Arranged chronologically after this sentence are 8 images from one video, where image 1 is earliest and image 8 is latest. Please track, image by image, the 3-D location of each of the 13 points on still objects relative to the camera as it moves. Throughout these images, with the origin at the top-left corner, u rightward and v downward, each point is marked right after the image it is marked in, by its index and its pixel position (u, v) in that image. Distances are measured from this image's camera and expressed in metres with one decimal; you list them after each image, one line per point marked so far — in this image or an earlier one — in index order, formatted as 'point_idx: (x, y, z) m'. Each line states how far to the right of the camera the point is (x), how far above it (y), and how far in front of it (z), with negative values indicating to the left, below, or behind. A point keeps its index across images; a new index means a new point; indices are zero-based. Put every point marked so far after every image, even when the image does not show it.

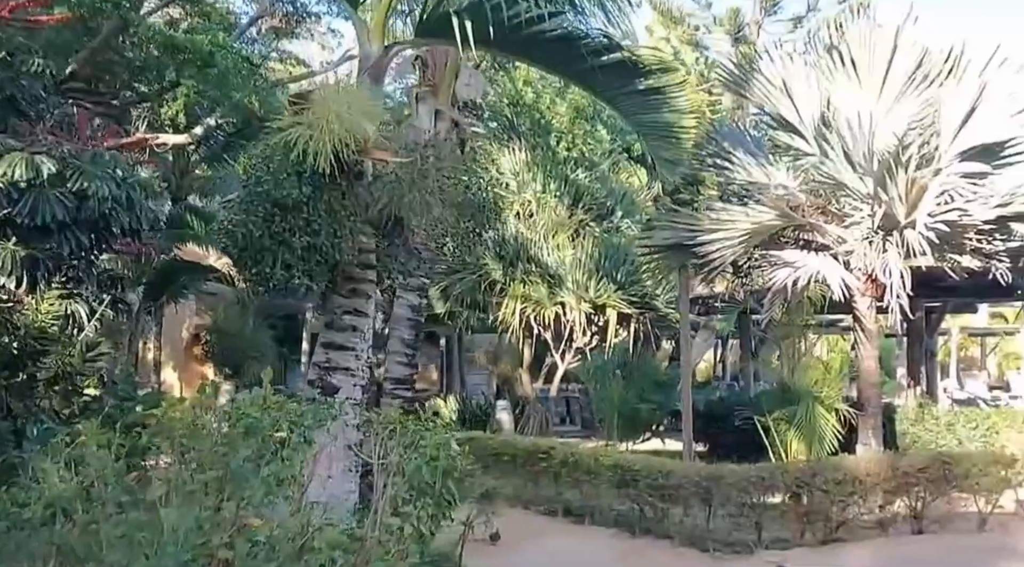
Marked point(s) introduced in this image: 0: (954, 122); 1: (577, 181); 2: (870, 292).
0: (+3.6, +1.3, +7.6) m
1: (+0.9, +1.3, +12.0) m
2: (+3.1, -0.1, +8.0) m
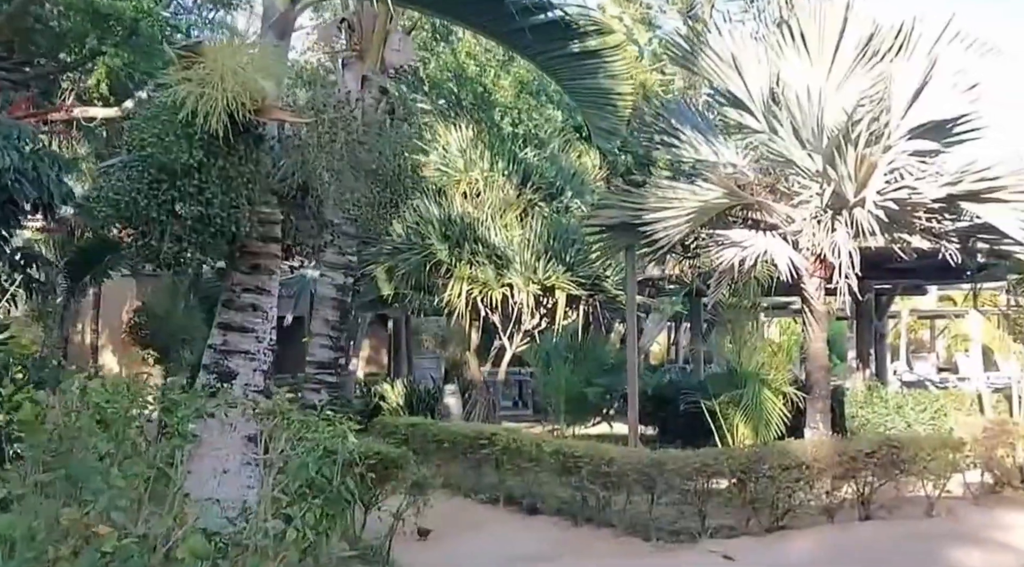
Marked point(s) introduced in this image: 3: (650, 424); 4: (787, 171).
0: (+3.1, +1.5, +7.3) m
1: (+0.2, +1.6, +11.7) m
2: (+2.6, +0.1, +7.7) m
3: (+1.8, -1.9, +12.2) m
4: (+2.3, +0.9, +7.7) m
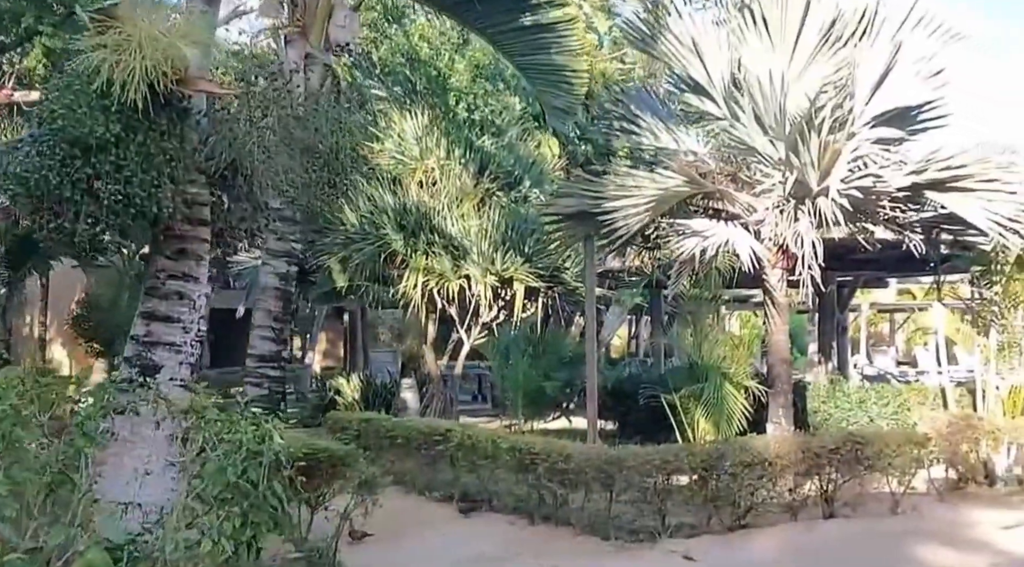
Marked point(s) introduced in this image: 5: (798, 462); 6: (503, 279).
0: (+2.8, +1.5, +7.1) m
1: (-0.4, +1.7, +11.4) m
2: (+2.2, +0.2, +7.6) m
3: (+1.3, -1.8, +12.0) m
4: (+1.9, +1.0, +7.5) m
5: (+2.0, -1.3, +6.5) m
6: (-0.1, 0.0, +10.8) m
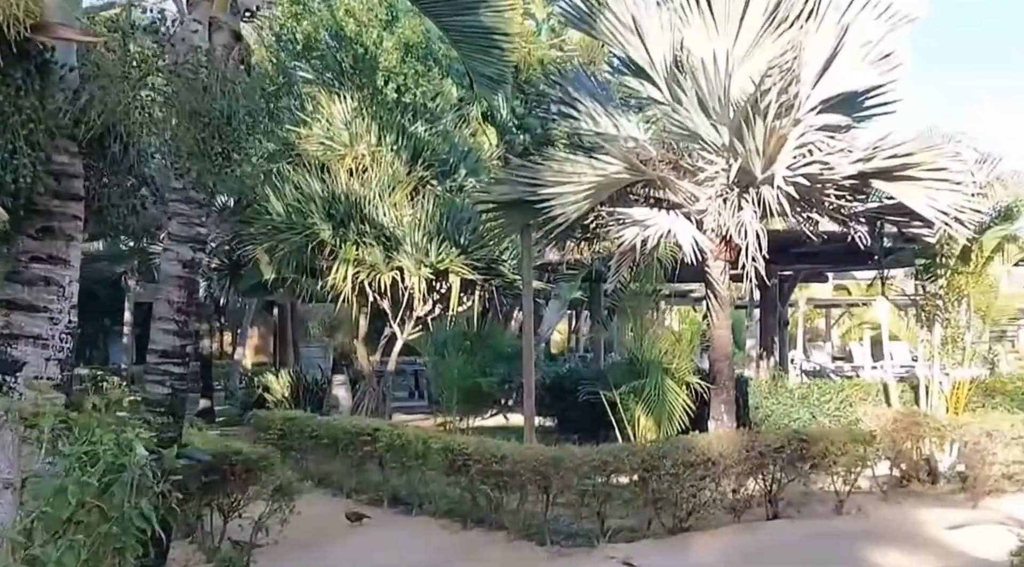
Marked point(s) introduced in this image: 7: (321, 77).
0: (+2.3, +1.6, +6.9) m
1: (-1.1, +1.8, +10.9) m
2: (+1.7, +0.2, +7.3) m
3: (+0.5, -1.7, +11.7) m
4: (+1.4, +1.1, +7.1) m
5: (+1.6, -1.2, +6.2) m
6: (-0.8, +0.1, +10.4) m
7: (-2.4, +2.6, +11.6) m
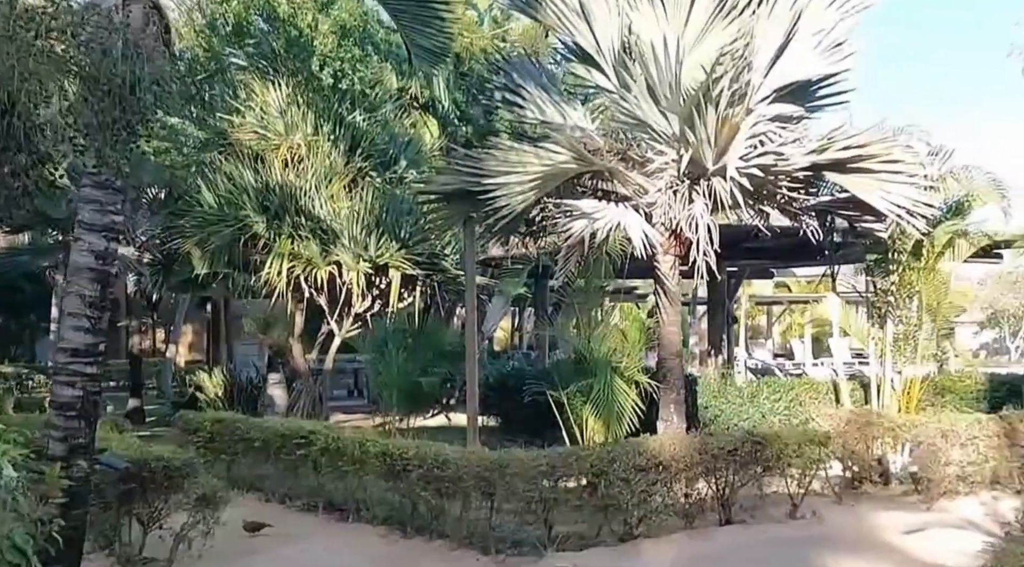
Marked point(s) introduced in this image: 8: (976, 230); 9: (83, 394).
0: (+1.8, +1.6, +6.7) m
1: (-1.8, +1.8, +10.5) m
2: (+1.2, +0.3, +7.0) m
3: (-0.2, -1.6, +11.3) m
4: (+1.0, +1.1, +6.9) m
5: (+1.2, -1.2, +6.0) m
6: (-1.5, +0.2, +10.0) m
7: (-3.1, +2.7, +11.1) m
8: (+3.9, +0.5, +7.7) m
9: (-2.2, -0.6, +4.6) m
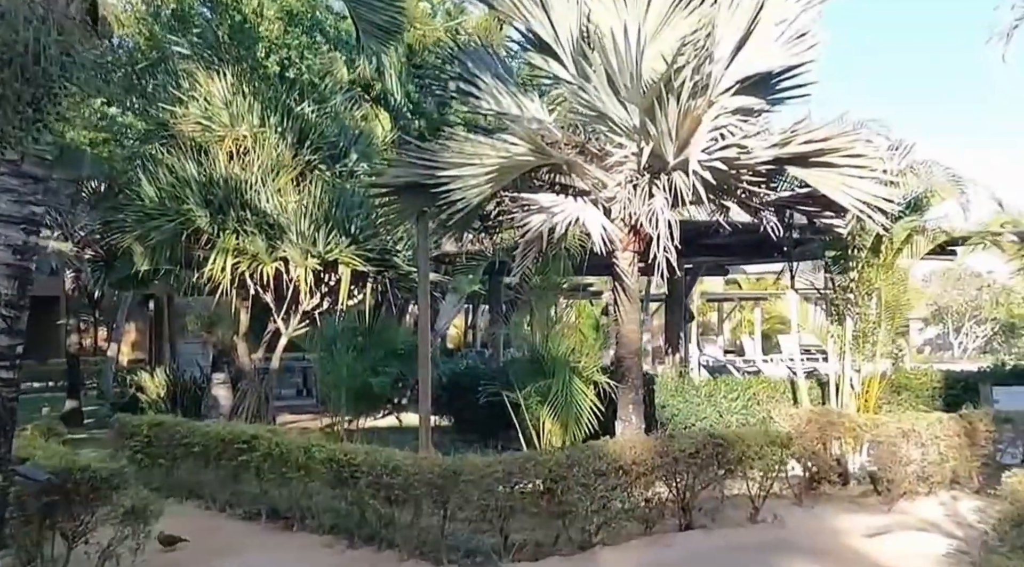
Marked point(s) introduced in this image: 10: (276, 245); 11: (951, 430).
0: (+1.5, +1.6, +6.5) m
1: (-2.3, +1.9, +10.1) m
2: (+0.9, +0.3, +6.8) m
3: (-0.8, -1.6, +11.0) m
4: (+0.6, +1.1, +6.6) m
5: (+0.9, -1.2, +5.8) m
6: (-2.0, +0.2, +9.6) m
7: (-3.6, +2.7, +10.7) m
8: (+3.5, +0.5, +7.6) m
9: (-2.4, -0.5, +4.3) m
10: (-2.4, +0.4, +9.5) m
11: (+3.2, -1.1, +6.6) m
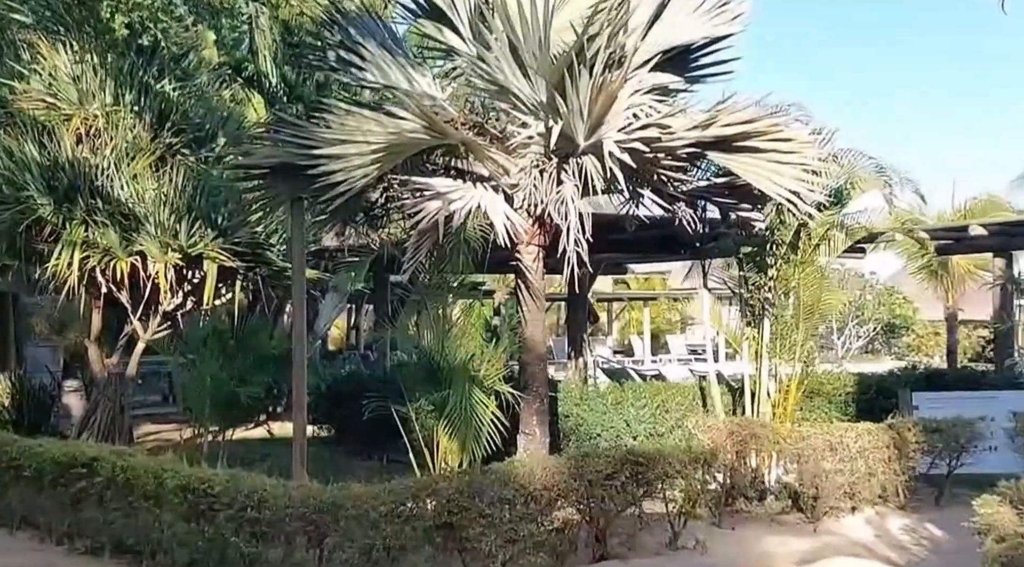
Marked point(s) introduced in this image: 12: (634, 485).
0: (+0.8, +1.7, +5.8) m
1: (-3.4, +1.9, +8.9) m
2: (+0.2, +0.3, +6.0) m
3: (-2.0, -1.6, +10.1) m
4: (-0.1, +1.2, +5.9) m
5: (+0.3, -1.1, +5.0) m
6: (-3.0, +0.3, +8.5) m
7: (-4.8, +2.7, +9.3) m
8: (+2.6, +0.5, +7.2) m
9: (-2.8, -0.5, +3.1) m
10: (-3.5, +0.4, +8.3) m
11: (+2.5, -1.0, +6.2) m
12: (+0.7, -1.2, +5.3) m
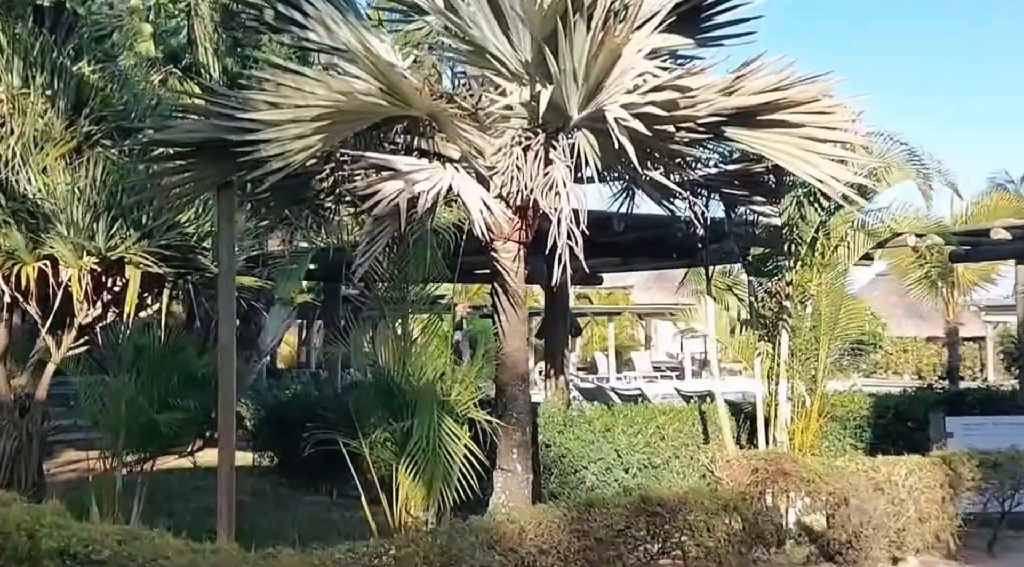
0: (+0.7, +1.6, +4.8) m
1: (-3.6, +1.8, +7.7) m
2: (0.0, +0.3, +5.0) m
3: (-2.4, -1.7, +8.8) m
4: (-0.2, +1.1, +4.8) m
5: (+0.2, -1.1, +3.9) m
6: (-3.2, +0.2, +7.3) m
7: (-5.1, +2.7, +8.0) m
8: (+2.5, +0.4, +6.2) m
9: (-2.8, -0.5, +1.9) m
10: (-3.7, +0.4, +7.0) m
11: (+2.3, -1.1, +5.2) m
12: (+0.6, -1.2, +4.2) m
